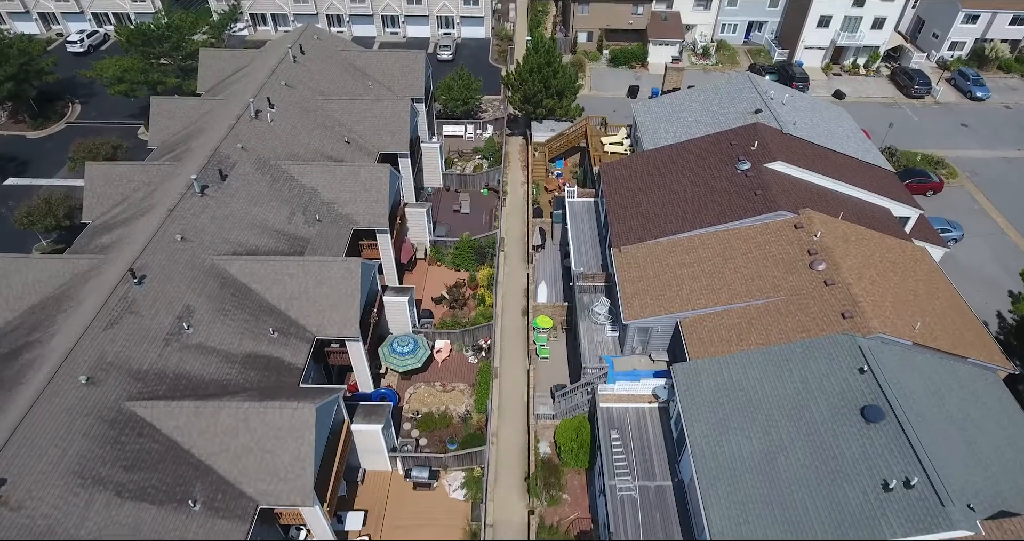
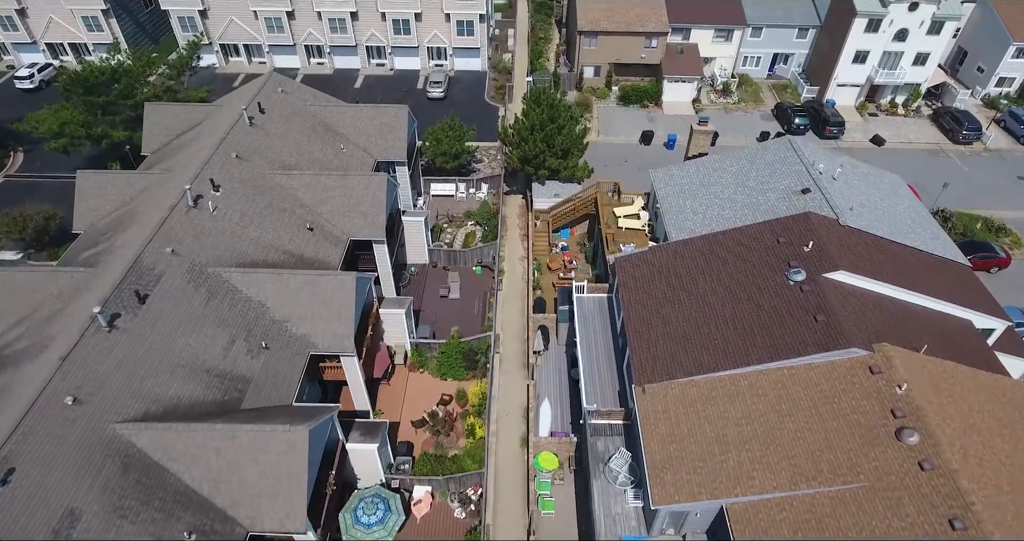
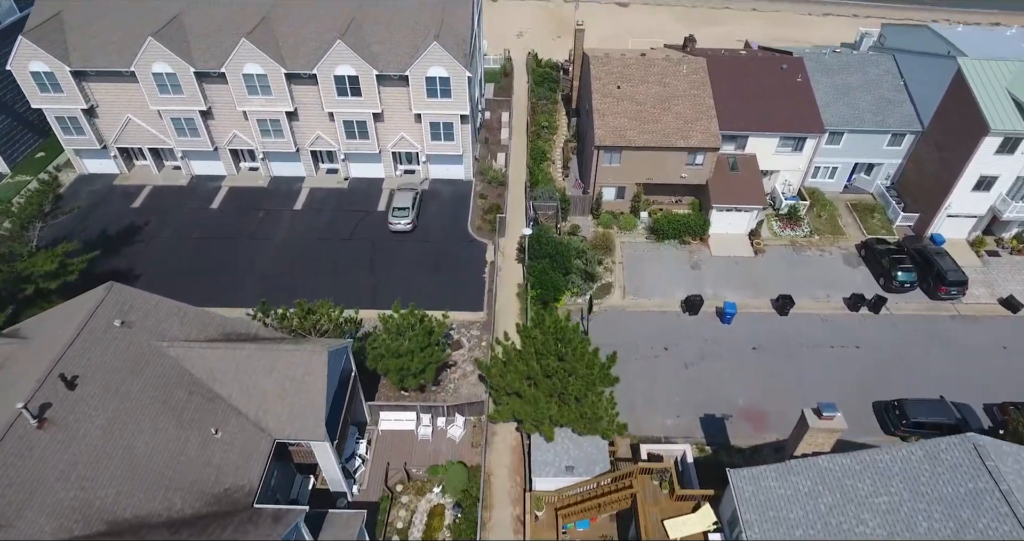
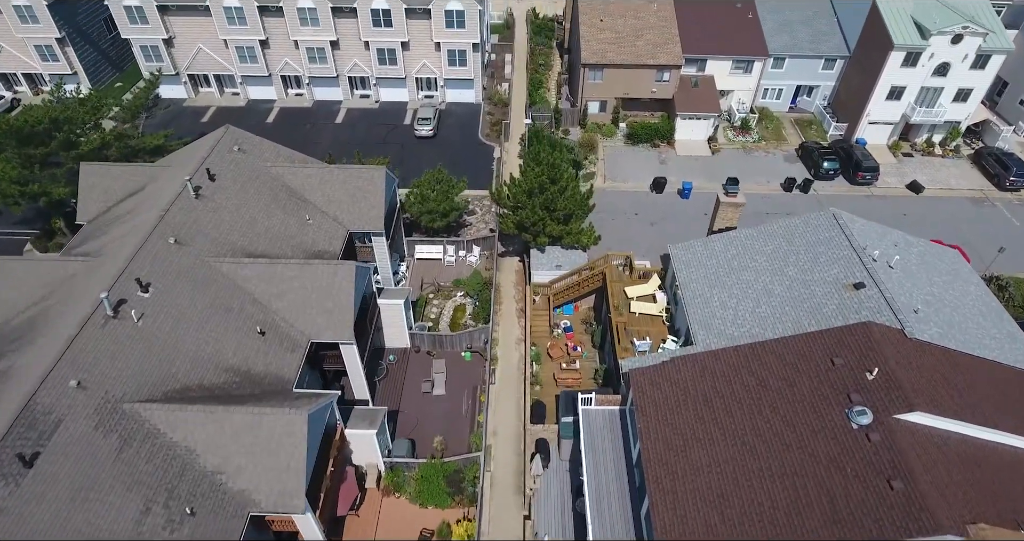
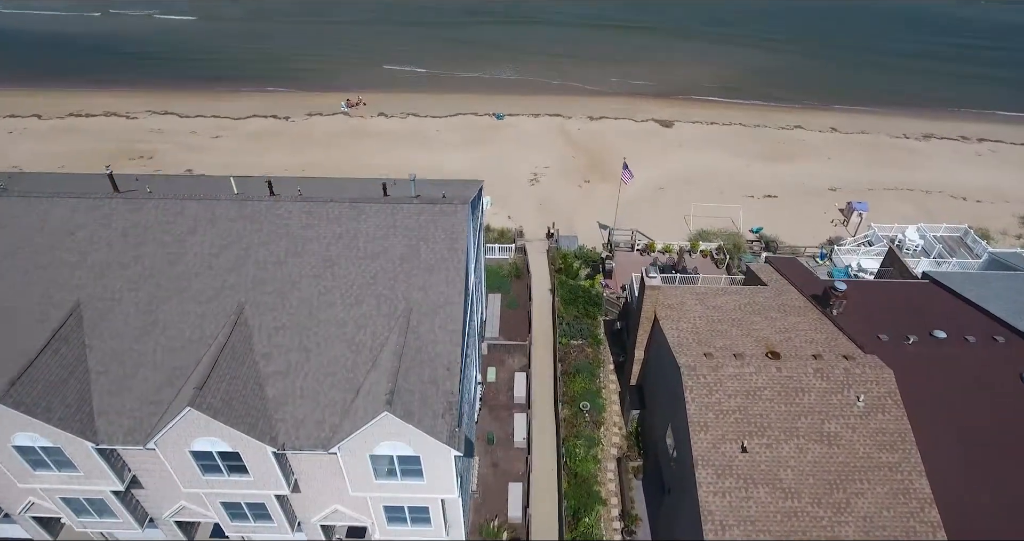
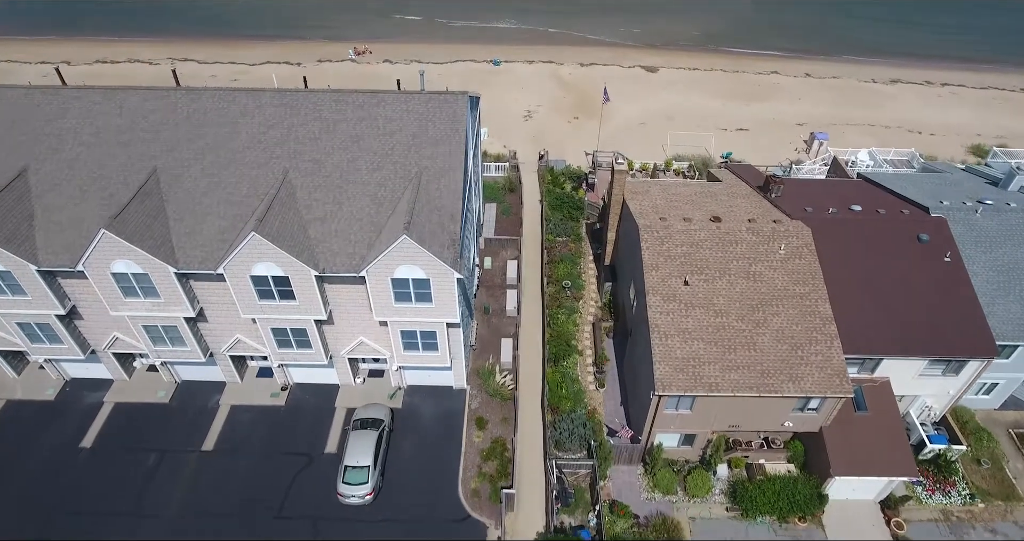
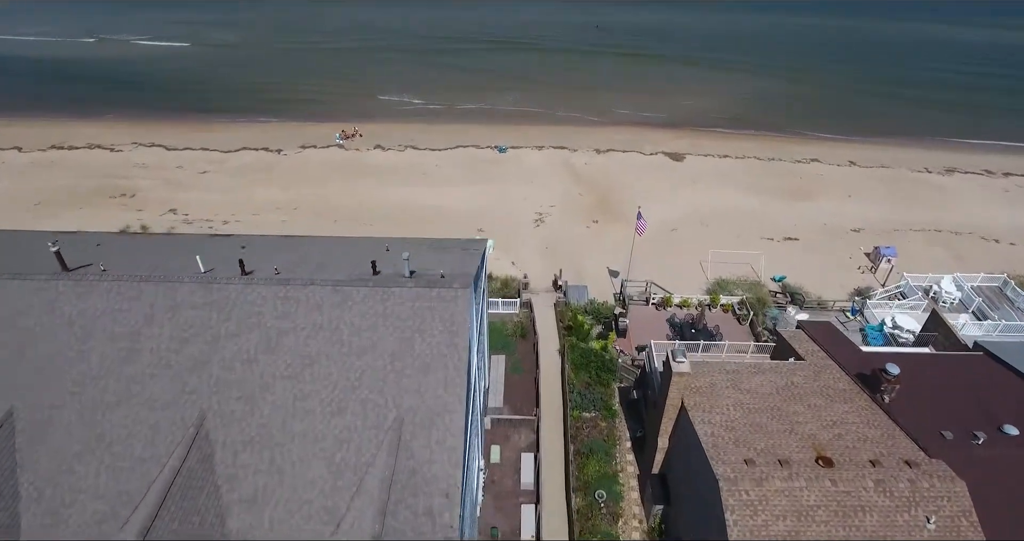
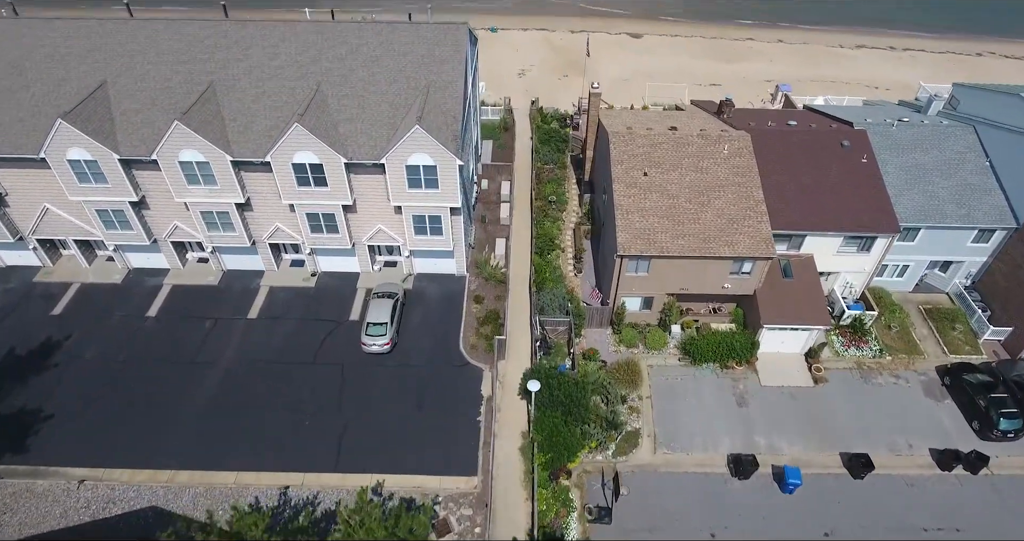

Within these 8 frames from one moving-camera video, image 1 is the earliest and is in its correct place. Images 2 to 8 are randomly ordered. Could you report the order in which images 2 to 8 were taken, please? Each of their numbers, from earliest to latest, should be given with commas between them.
2, 4, 3, 8, 6, 5, 7
